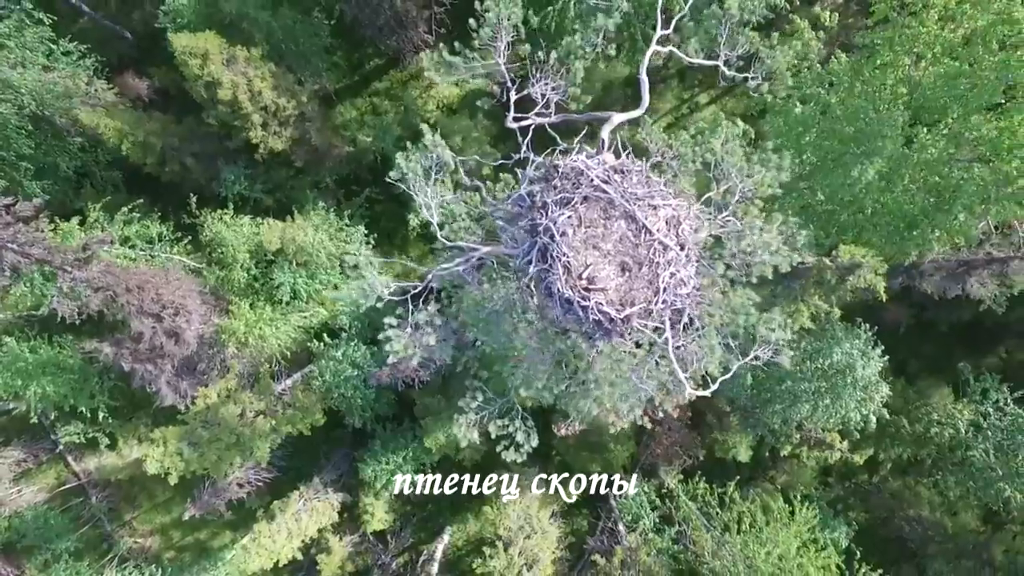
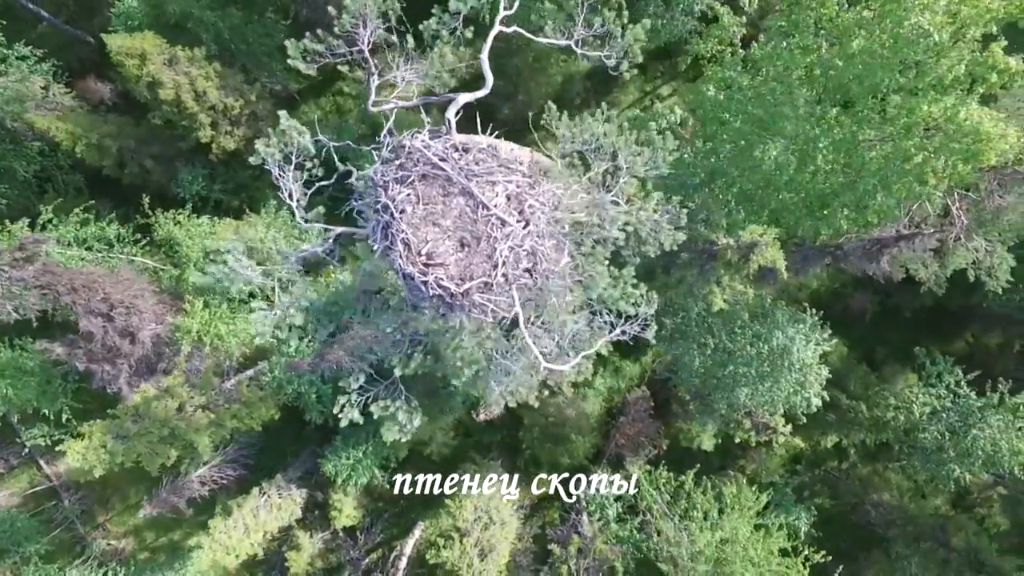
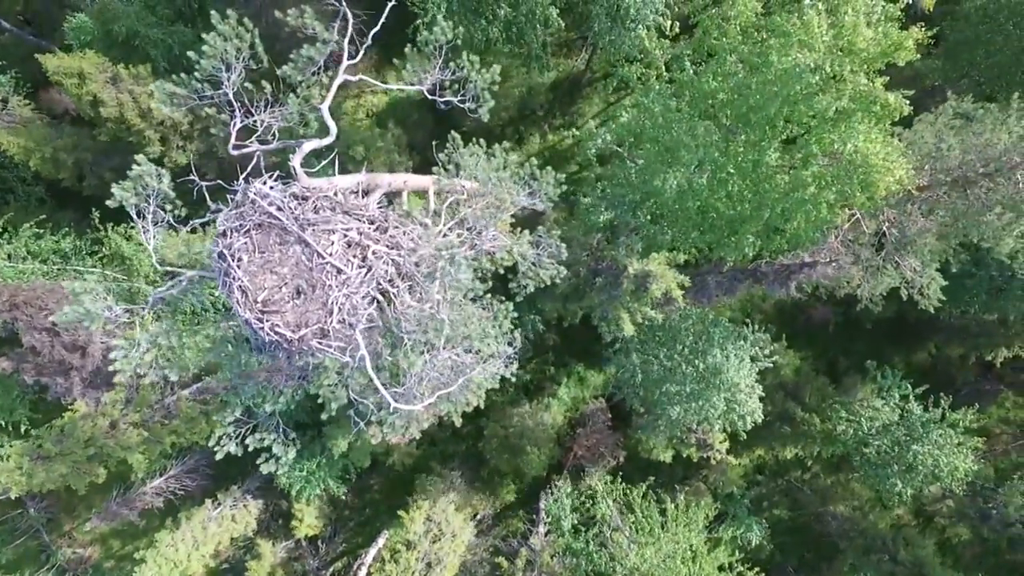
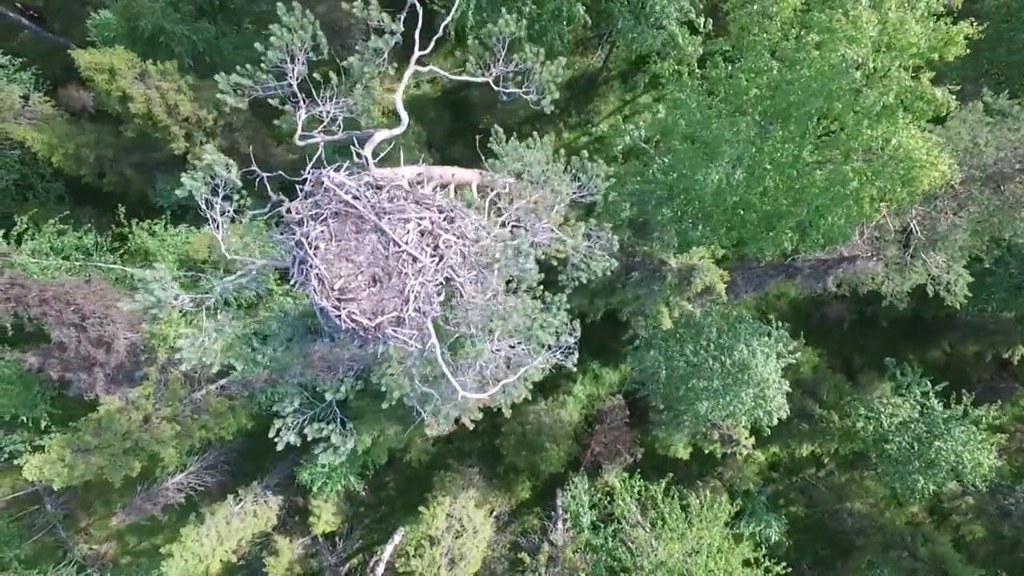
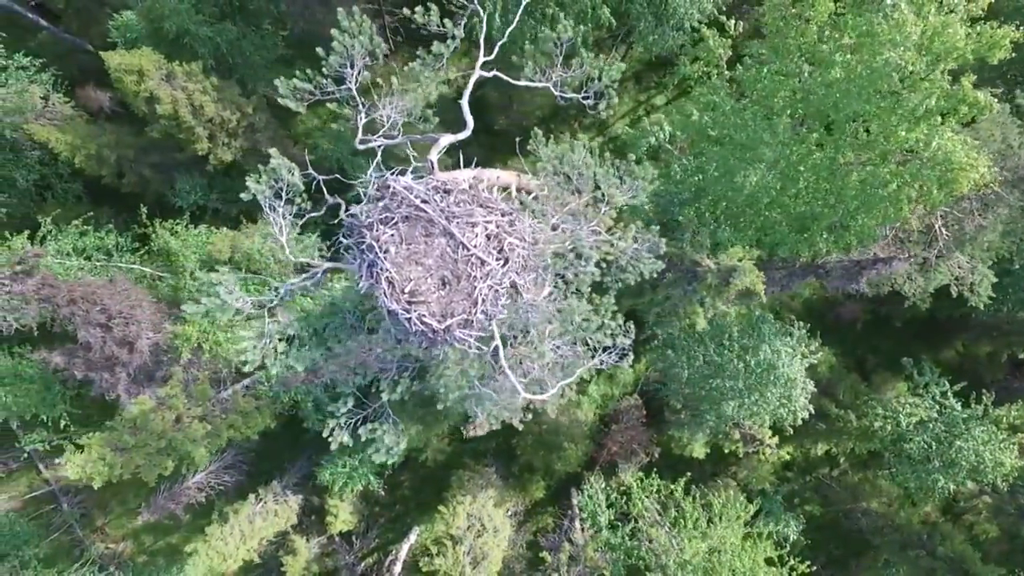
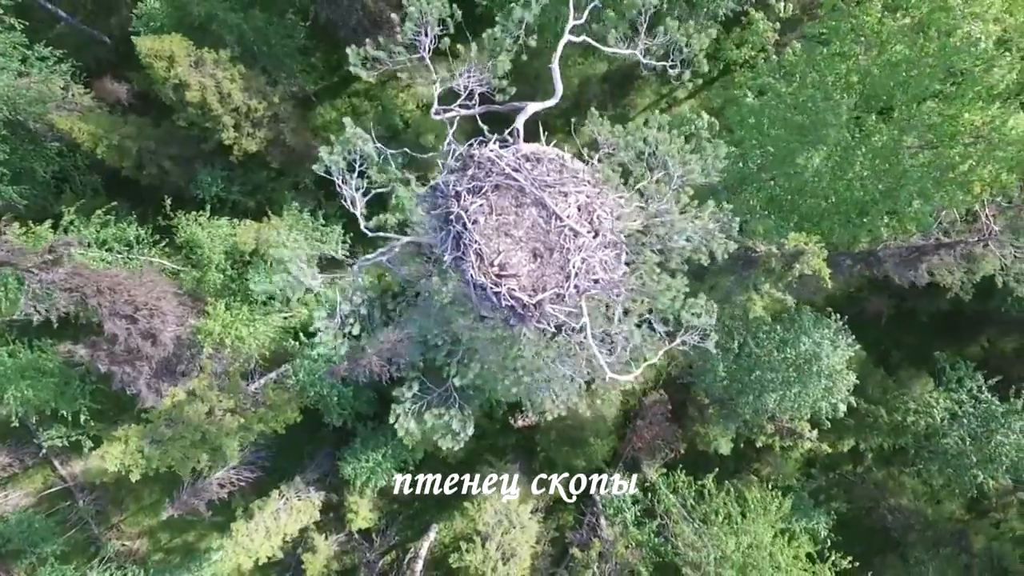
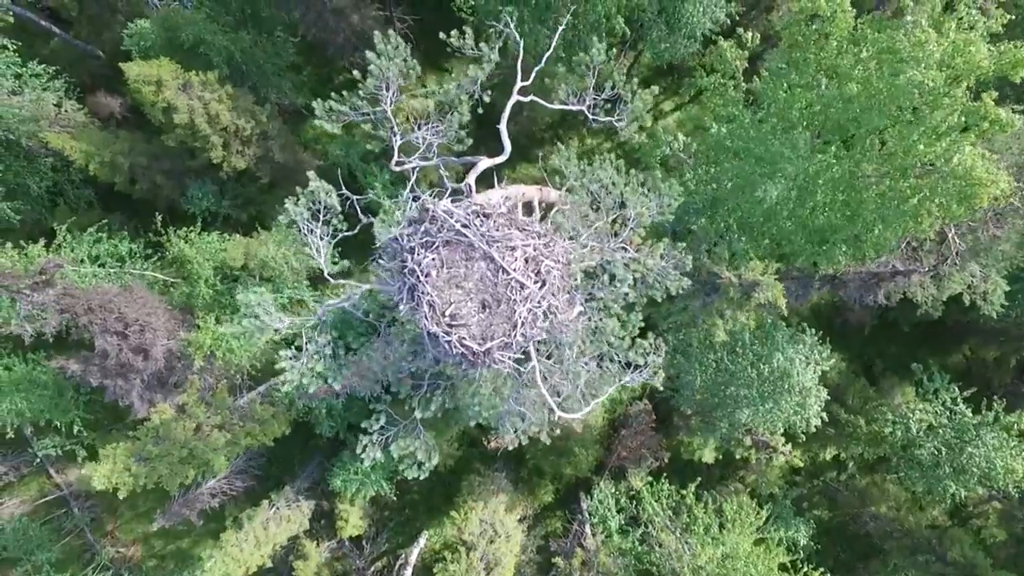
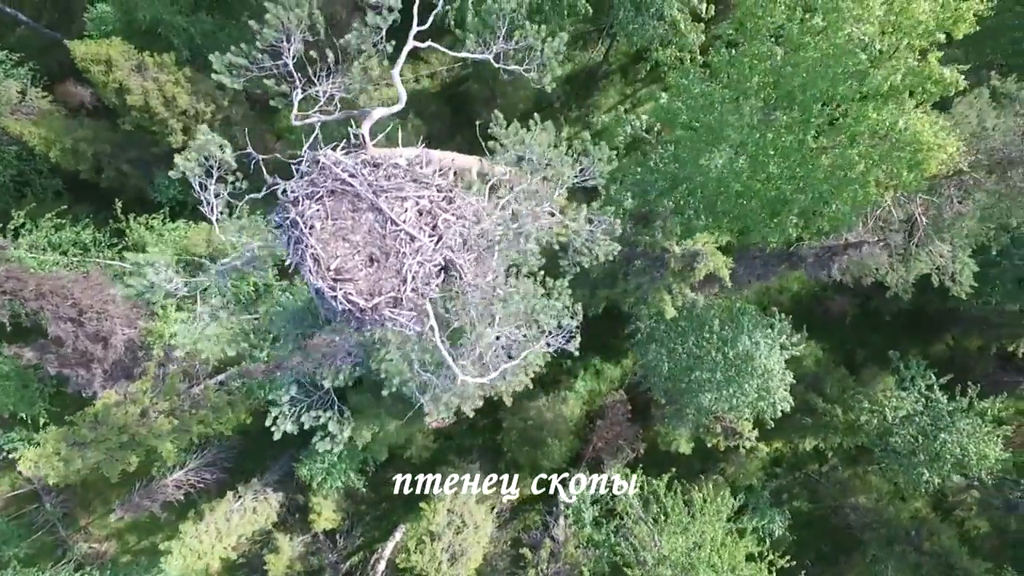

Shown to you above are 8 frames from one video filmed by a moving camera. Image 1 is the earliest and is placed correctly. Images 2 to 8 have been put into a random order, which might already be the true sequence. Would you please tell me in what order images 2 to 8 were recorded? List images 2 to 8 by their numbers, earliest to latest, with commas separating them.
6, 2, 8, 3, 4, 5, 7
